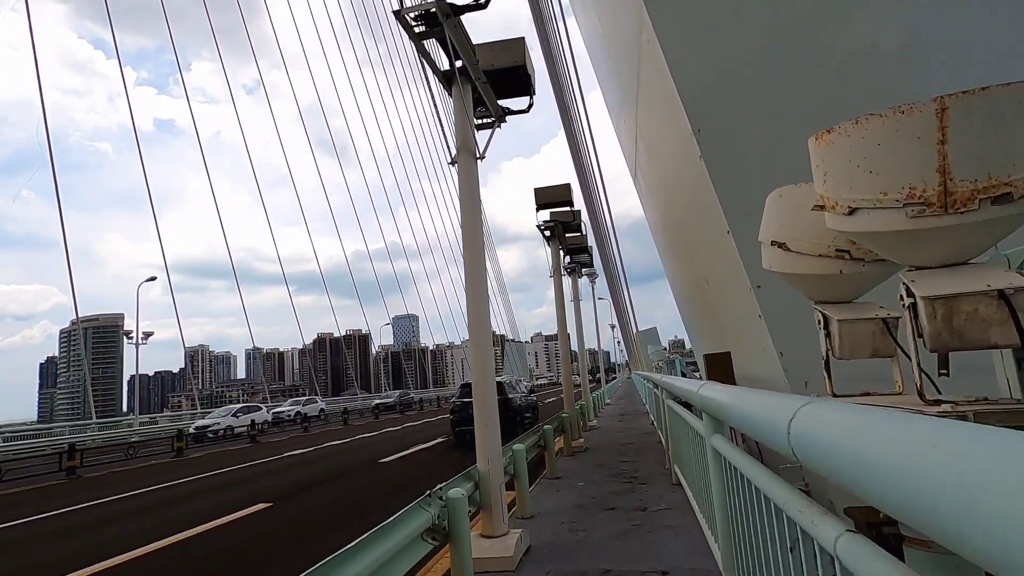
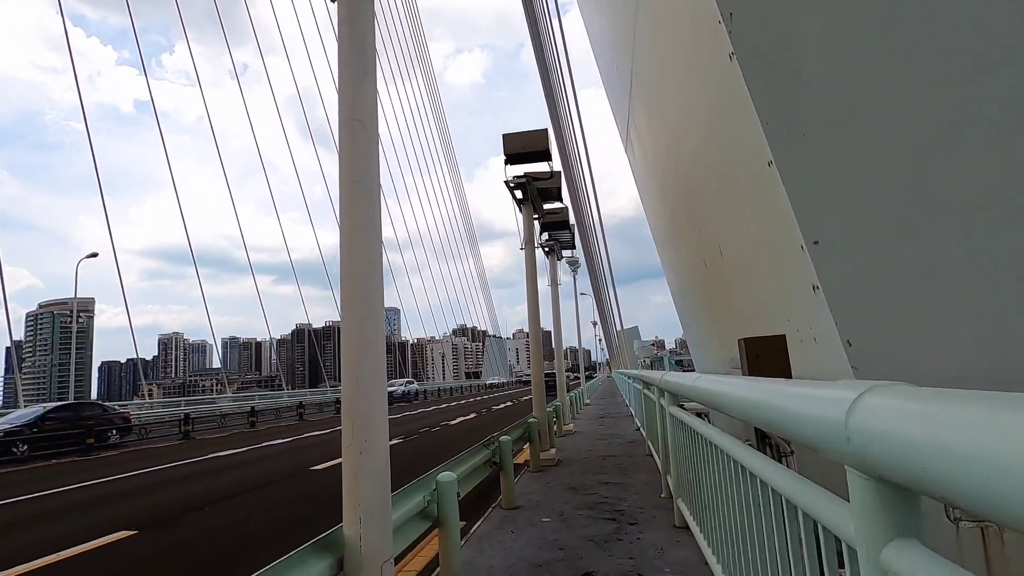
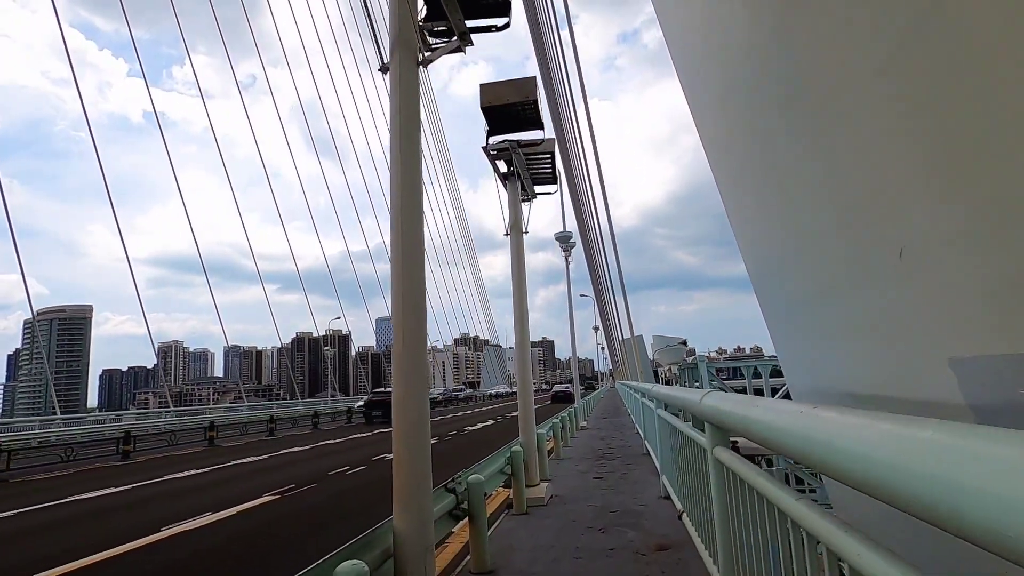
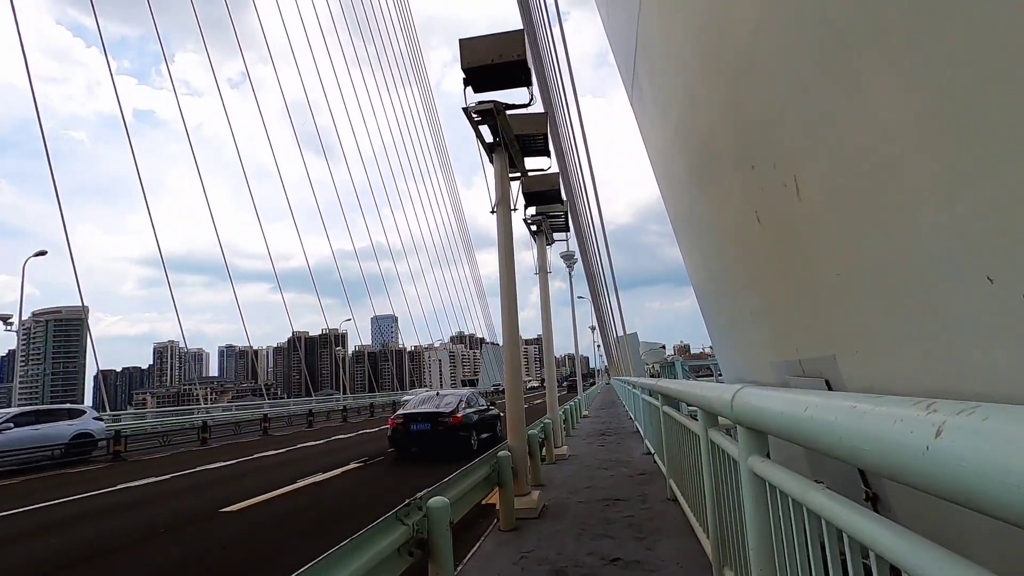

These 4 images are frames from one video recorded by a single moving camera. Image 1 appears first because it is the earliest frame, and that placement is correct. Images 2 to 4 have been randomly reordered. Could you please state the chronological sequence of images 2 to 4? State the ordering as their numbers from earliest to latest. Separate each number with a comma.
2, 4, 3
